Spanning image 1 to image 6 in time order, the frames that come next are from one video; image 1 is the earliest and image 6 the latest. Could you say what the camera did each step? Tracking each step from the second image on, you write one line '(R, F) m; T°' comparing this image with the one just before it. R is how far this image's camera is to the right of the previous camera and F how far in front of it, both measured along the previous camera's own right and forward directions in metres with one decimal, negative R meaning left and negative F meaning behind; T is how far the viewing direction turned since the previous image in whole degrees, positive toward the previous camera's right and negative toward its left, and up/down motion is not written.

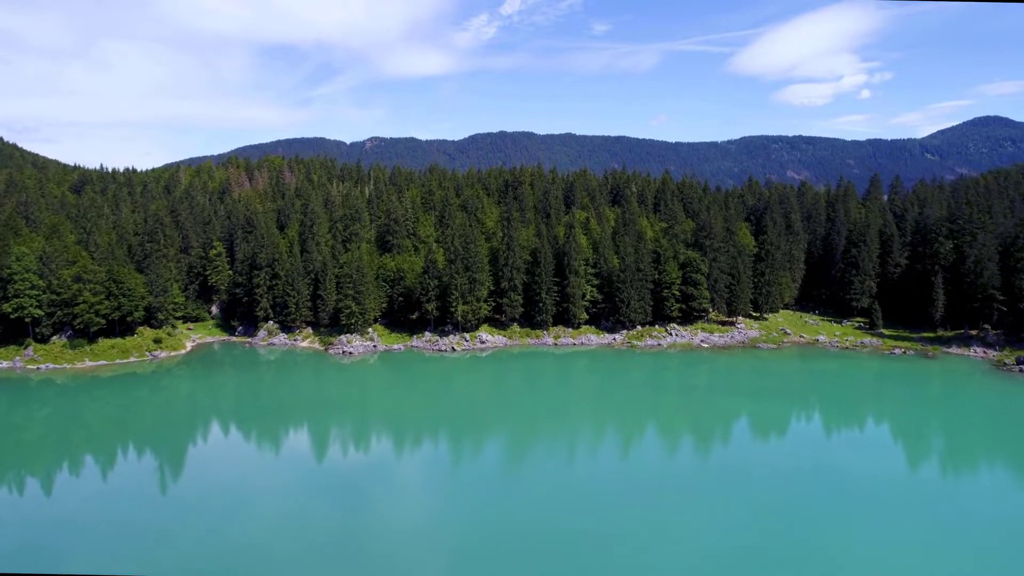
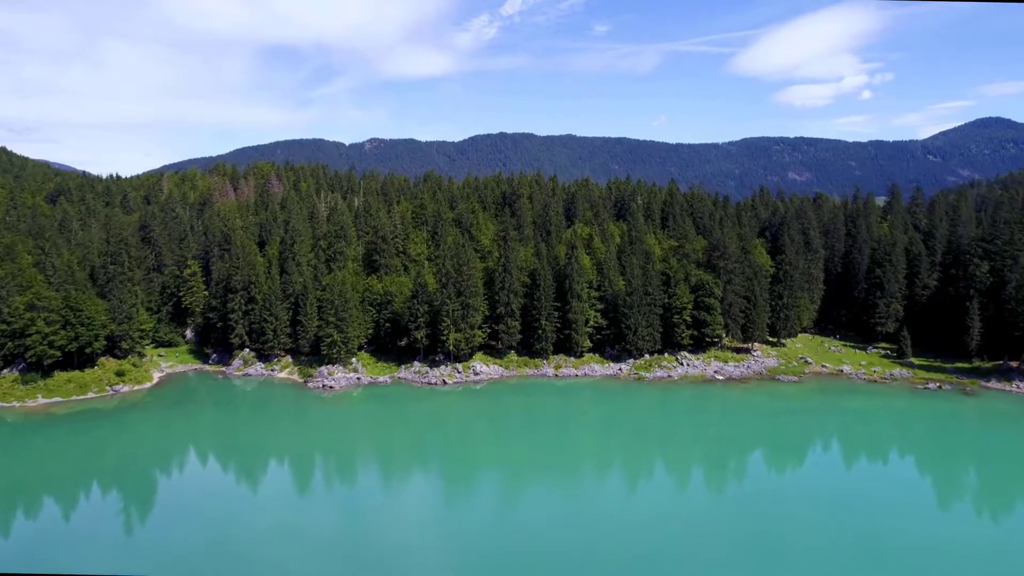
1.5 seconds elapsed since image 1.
(+0.4, +6.4) m; 0°
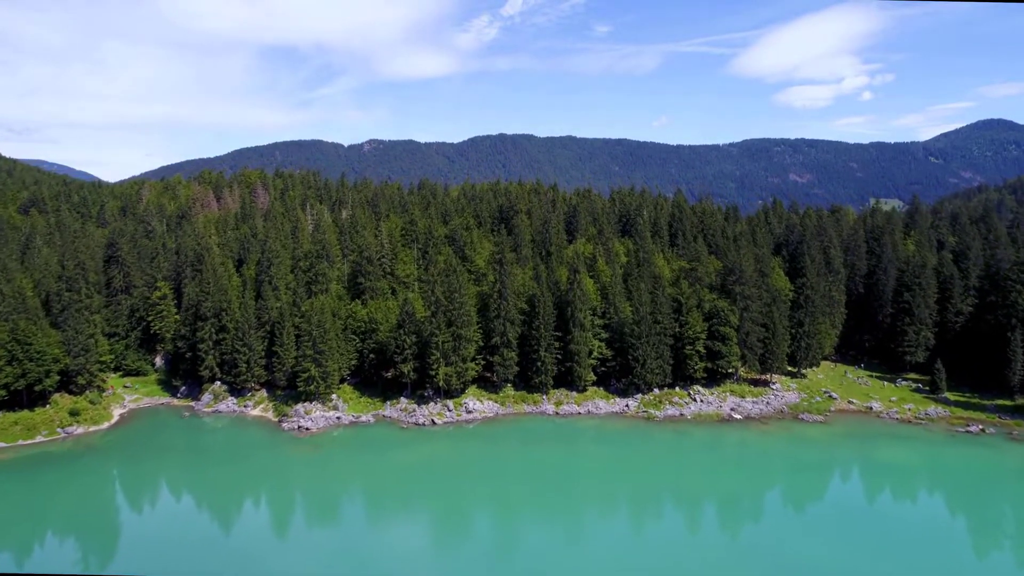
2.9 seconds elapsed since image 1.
(+0.4, +6.4) m; 0°
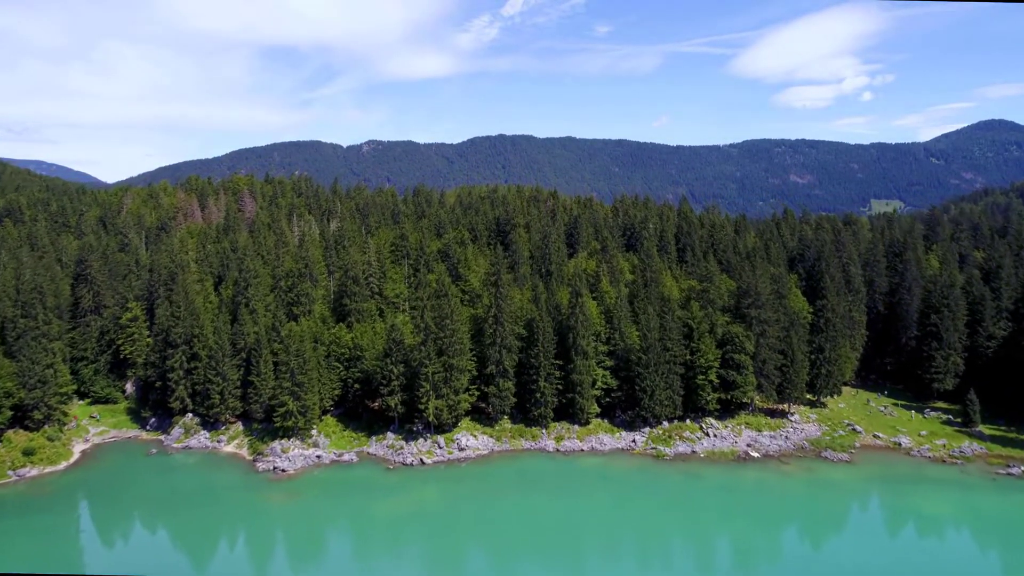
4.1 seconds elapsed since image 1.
(+0.3, +5.3) m; 0°
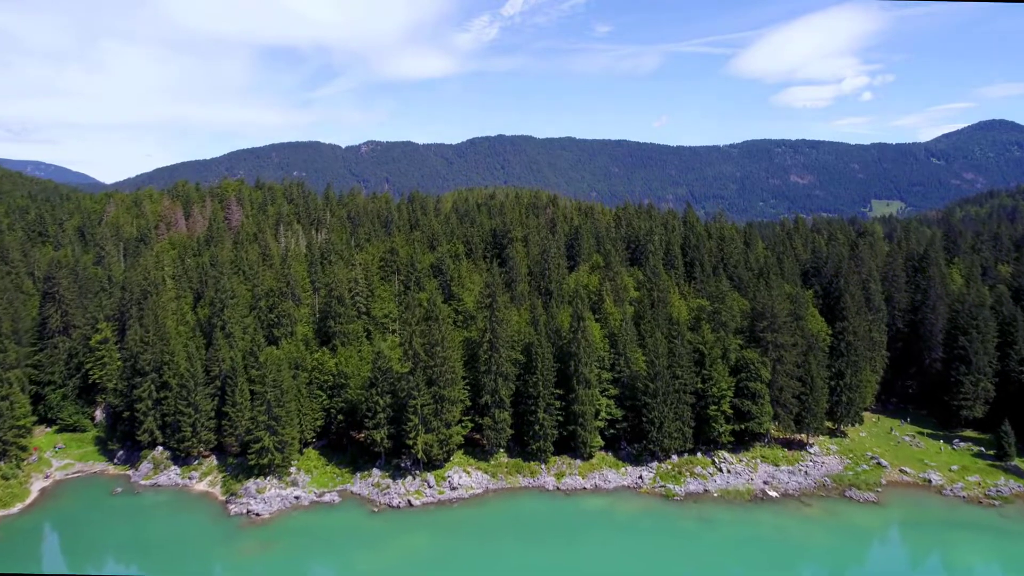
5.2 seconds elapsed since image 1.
(+0.3, +4.8) m; 0°
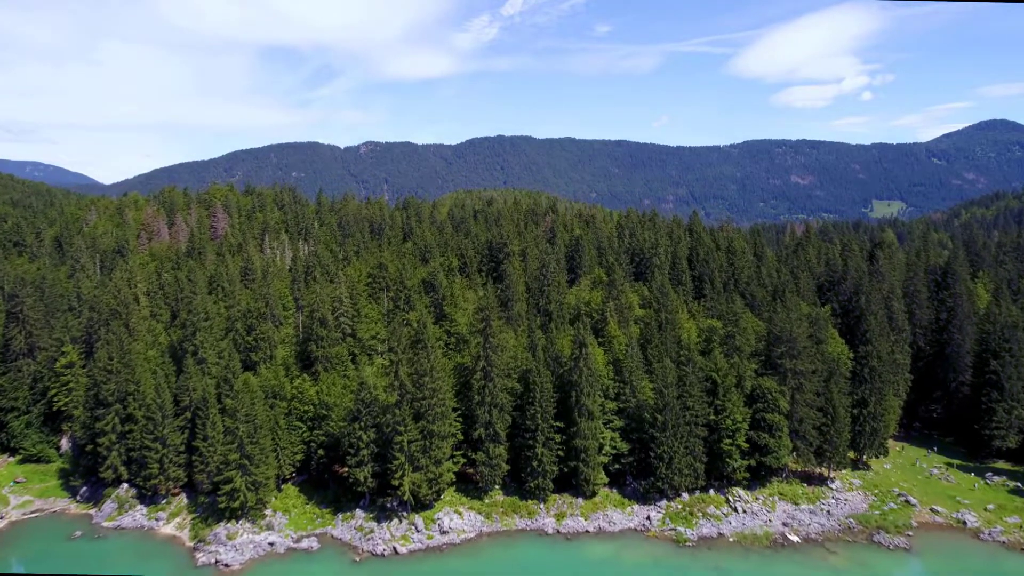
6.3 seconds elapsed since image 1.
(+0.3, +4.7) m; 0°
